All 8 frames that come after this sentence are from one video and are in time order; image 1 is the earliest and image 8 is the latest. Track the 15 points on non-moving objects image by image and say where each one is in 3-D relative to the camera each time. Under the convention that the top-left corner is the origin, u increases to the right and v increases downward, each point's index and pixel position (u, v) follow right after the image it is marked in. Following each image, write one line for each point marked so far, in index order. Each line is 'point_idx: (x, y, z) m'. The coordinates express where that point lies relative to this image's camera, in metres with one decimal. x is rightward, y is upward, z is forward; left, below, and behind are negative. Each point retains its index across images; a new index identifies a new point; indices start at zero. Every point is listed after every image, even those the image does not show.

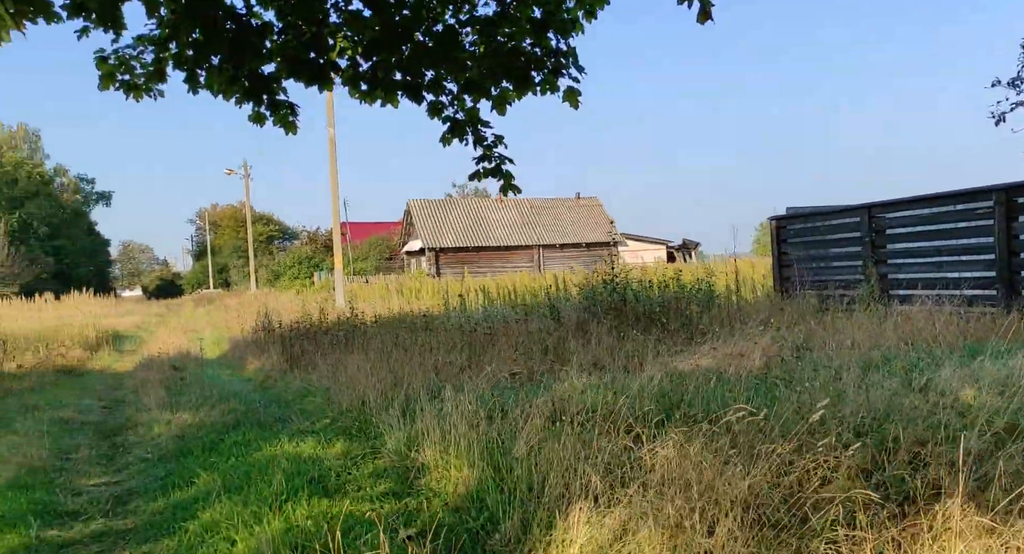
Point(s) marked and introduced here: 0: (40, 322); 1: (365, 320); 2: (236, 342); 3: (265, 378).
0: (-9.8, -0.9, +18.6) m
1: (-3.0, -0.8, +17.1) m
2: (-5.2, -1.2, +16.5) m
3: (-3.0, -1.2, +10.6) m
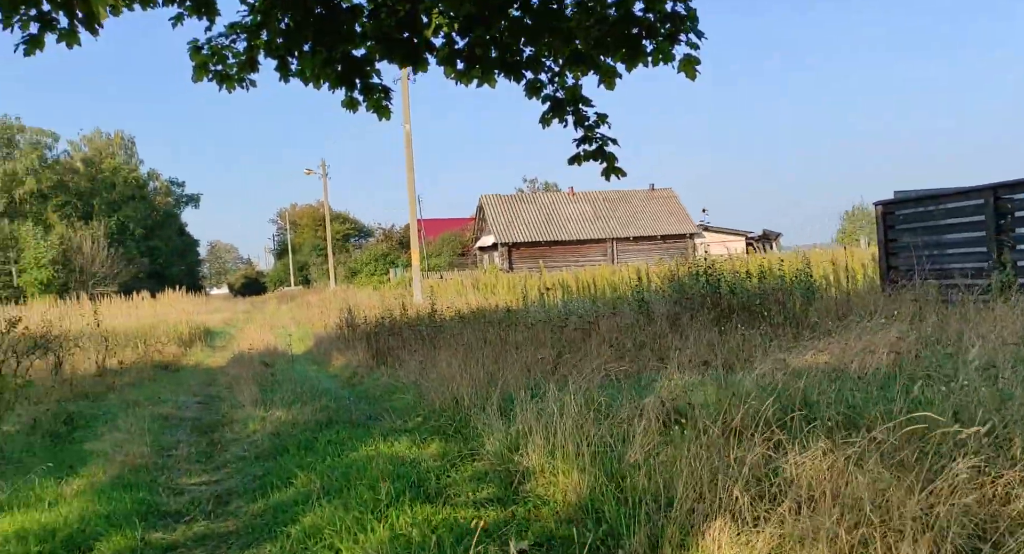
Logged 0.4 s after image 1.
0: (-8.1, -0.9, +19.1) m
1: (-1.4, -0.7, +17.0) m
2: (-3.6, -1.1, +16.6) m
3: (-1.9, -1.2, +10.6) m
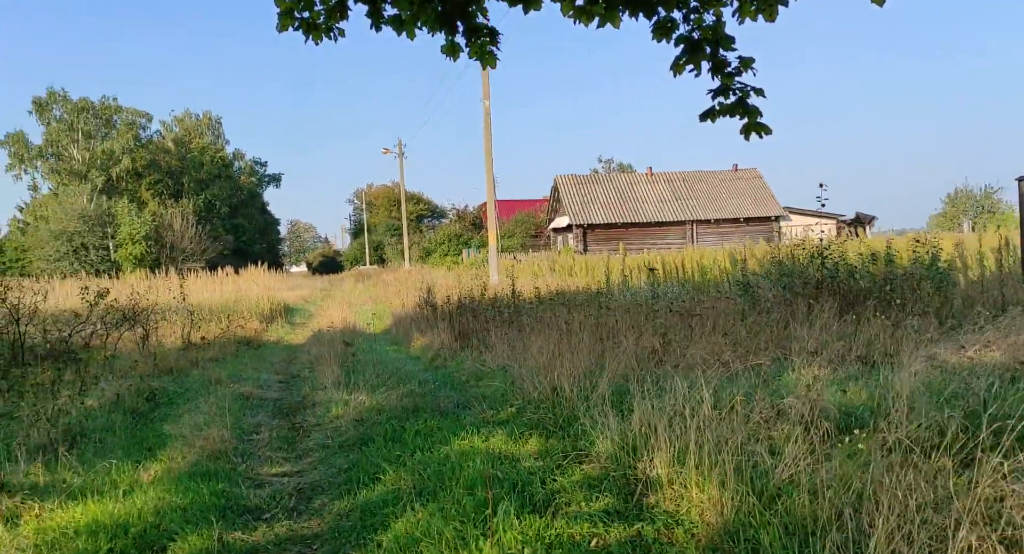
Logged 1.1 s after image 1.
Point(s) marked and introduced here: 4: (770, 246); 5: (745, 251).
0: (-6.3, -0.3, +19.1) m
1: (+0.2, -0.4, +16.5) m
2: (-2.1, -0.7, +16.2) m
3: (-0.9, -1.0, +10.1) m
4: (+4.8, +0.5, +17.0) m
5: (+4.6, +0.4, +18.1) m
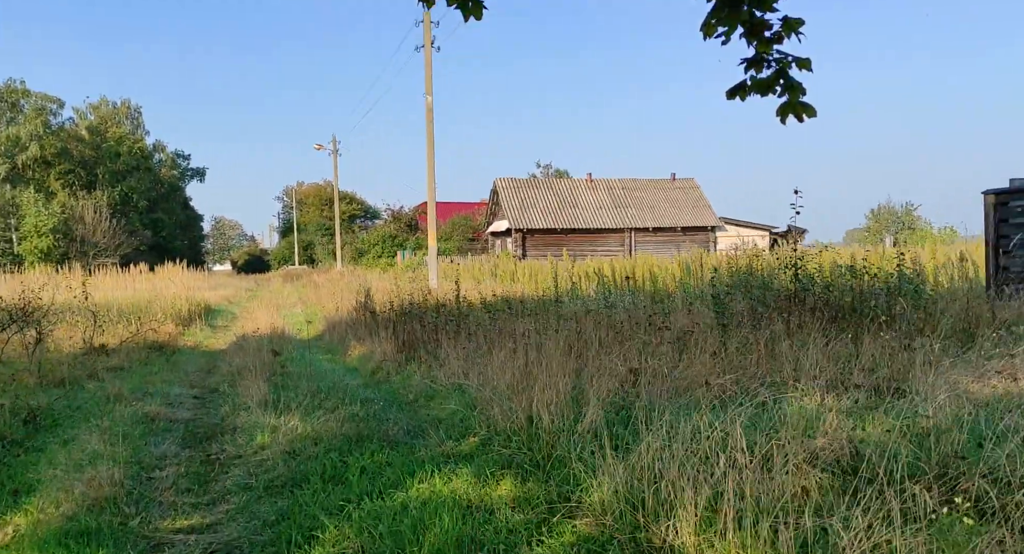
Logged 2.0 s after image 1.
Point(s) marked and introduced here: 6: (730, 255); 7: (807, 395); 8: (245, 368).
0: (-7.5, -0.3, +17.6) m
1: (-0.8, -0.5, +15.4) m
2: (-3.1, -0.8, +15.0) m
3: (-1.4, -1.0, +9.0) m
4: (+3.8, +0.3, +16.3) m
5: (+3.5, +0.3, +17.4) m
6: (+3.9, +0.3, +16.1) m
7: (+1.7, -0.7, +5.1) m
8: (-2.8, -1.0, +9.3) m
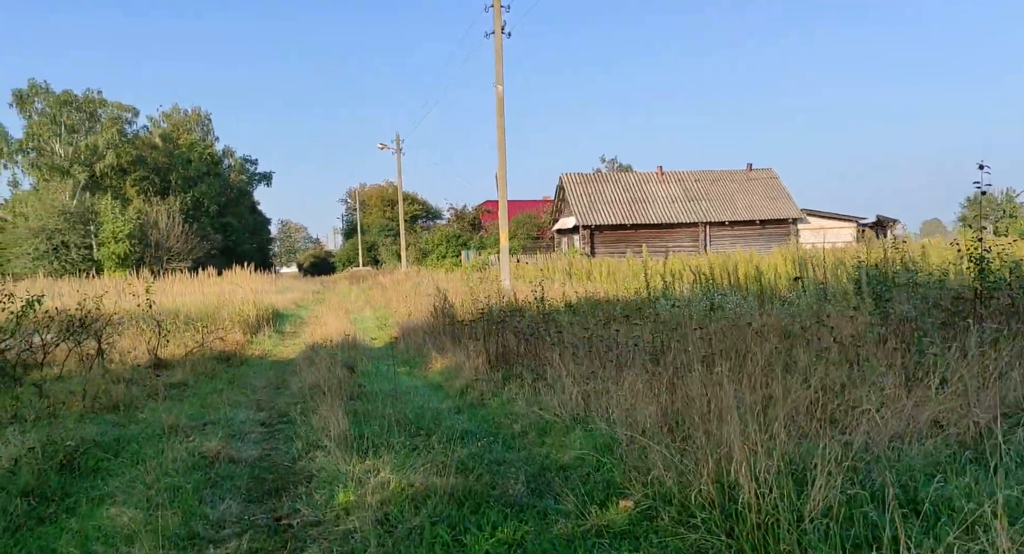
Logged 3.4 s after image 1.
0: (-5.9, -0.4, +16.7) m
1: (+0.6, -0.5, +14.1) m
2: (-1.6, -0.8, +13.9) m
3: (-0.4, -1.0, +7.7) m
4: (+5.3, +0.4, +14.6) m
5: (+5.1, +0.3, +15.8) m
6: (+5.4, +0.4, +14.4) m
7: (+2.4, -0.7, +3.6) m
8: (-1.8, -1.0, +8.2) m
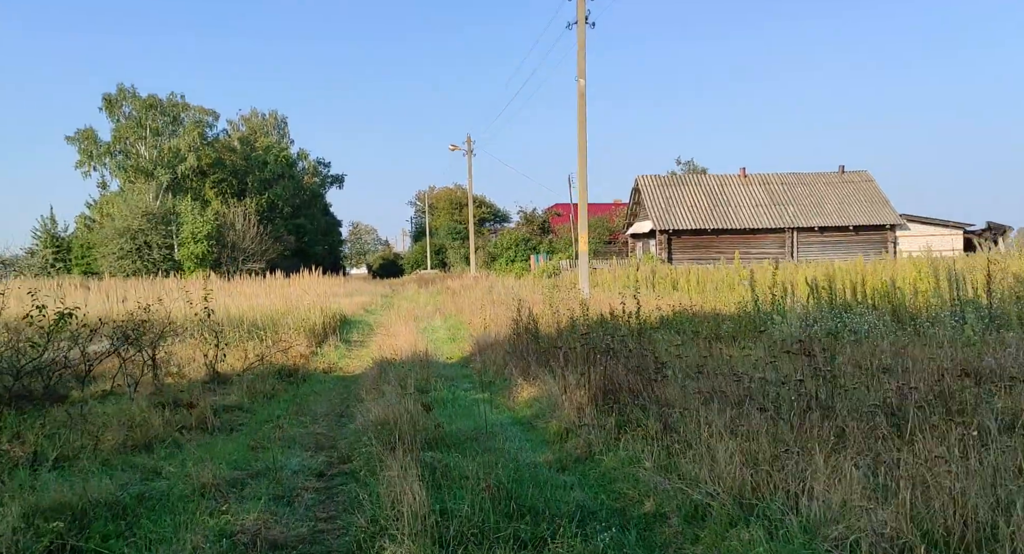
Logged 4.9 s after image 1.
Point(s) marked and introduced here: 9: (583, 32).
0: (-4.4, -0.5, +15.5) m
1: (+1.9, -0.6, +12.4) m
2: (-0.4, -1.0, +12.4) m
3: (+0.4, -1.2, +6.2) m
4: (+6.6, +0.1, +12.6) m
5: (+6.5, +0.1, +13.8) m
6: (+6.7, +0.1, +12.4) m
7: (+2.9, -0.9, +1.9) m
8: (-1.0, -1.1, +6.7) m
9: (+1.6, +5.4, +19.6) m
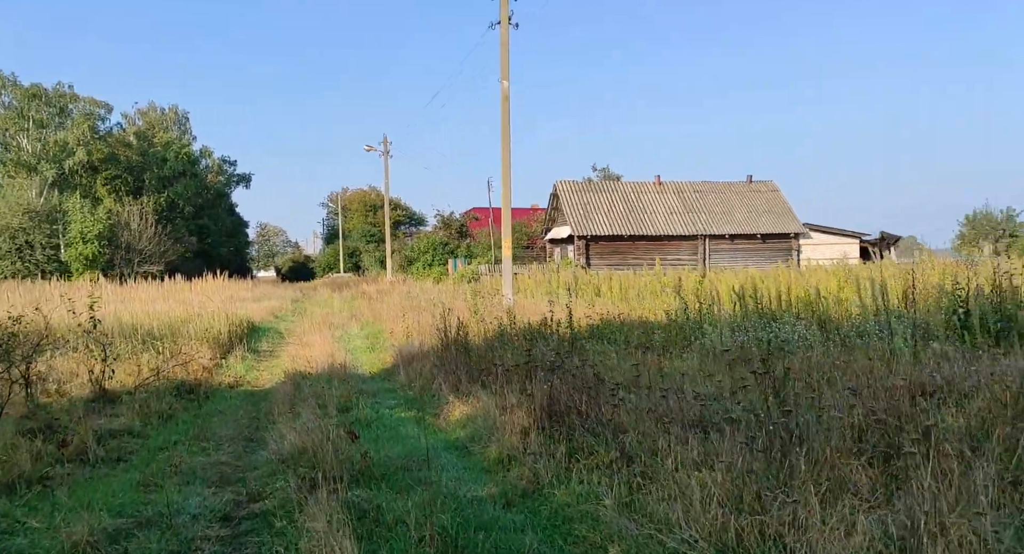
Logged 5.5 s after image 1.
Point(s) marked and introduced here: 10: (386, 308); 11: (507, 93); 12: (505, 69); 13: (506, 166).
0: (-5.7, -0.6, +14.3) m
1: (+0.9, -0.7, +11.8) m
2: (-1.3, -1.1, +11.6) m
3: (0.0, -1.2, +5.5) m
4: (+5.6, 0.0, +12.5) m
5: (+5.3, -0.1, +13.6) m
6: (+5.7, 0.0, +12.3) m
7: (+3.0, -0.9, +1.4) m
8: (-1.4, -1.2, +5.9) m
9: (-0.1, +5.3, +19.0) m
10: (-2.6, -0.7, +18.4) m
11: (-0.1, +4.0, +19.0) m
12: (-0.1, +4.5, +19.0) m
13: (0.0, +2.3, +18.1) m
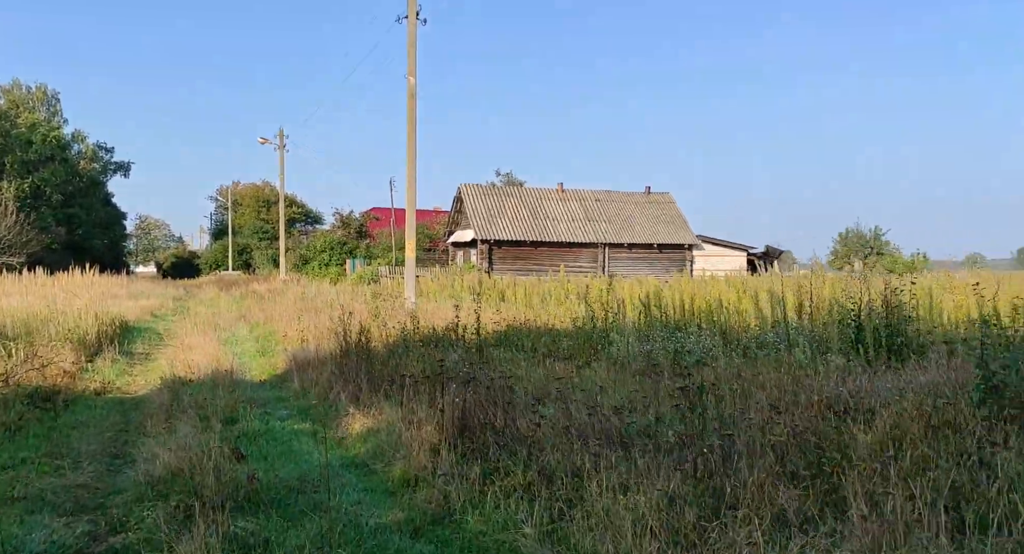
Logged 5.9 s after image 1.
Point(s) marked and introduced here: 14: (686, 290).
0: (-7.1, -0.5, +12.9) m
1: (-0.3, -0.8, +11.3) m
2: (-2.5, -1.0, +10.7) m
3: (-0.5, -1.2, +4.8) m
4: (+4.3, -0.2, +12.5) m
5: (+3.9, -0.2, +13.6) m
6: (+4.4, -0.2, +12.3) m
7: (+2.9, -1.0, +1.1) m
8: (-1.9, -1.2, +5.1) m
9: (-2.0, +5.3, +18.3) m
10: (-4.5, -0.7, +17.4) m
11: (-2.0, +4.0, +18.3) m
12: (-2.0, +4.5, +18.3) m
13: (-1.9, +2.2, +17.4) m
14: (+3.2, -0.2, +14.7) m
